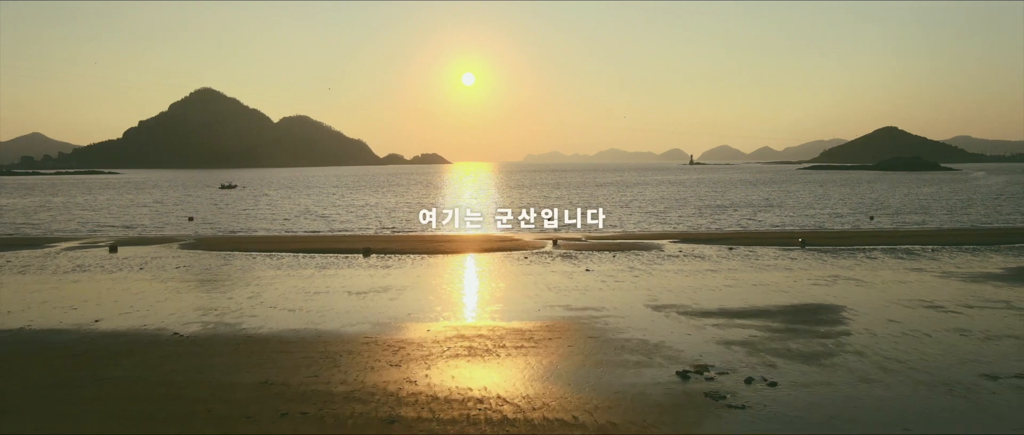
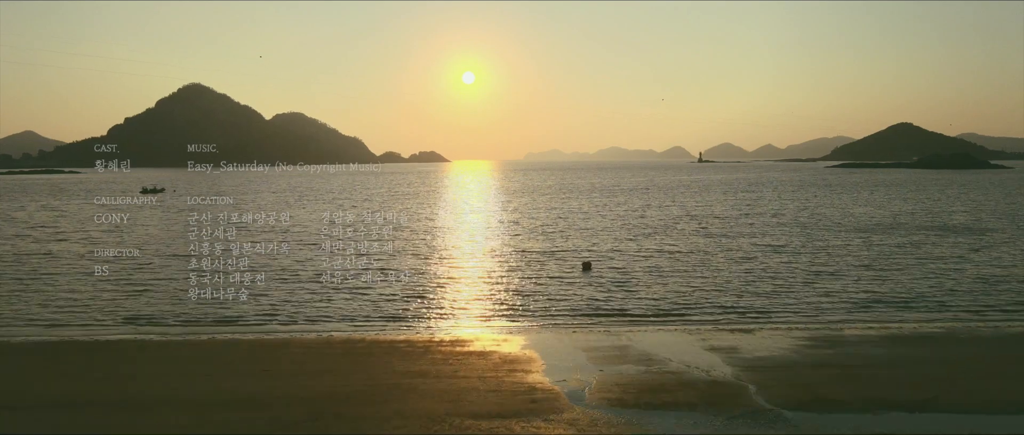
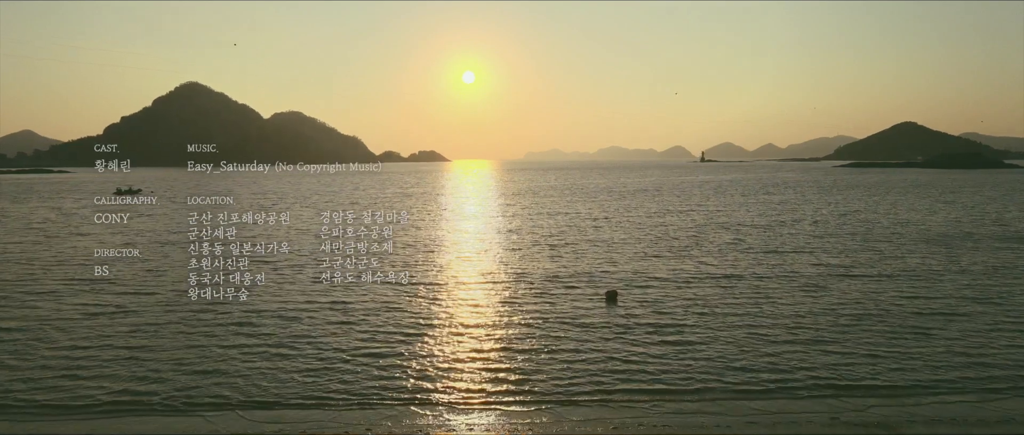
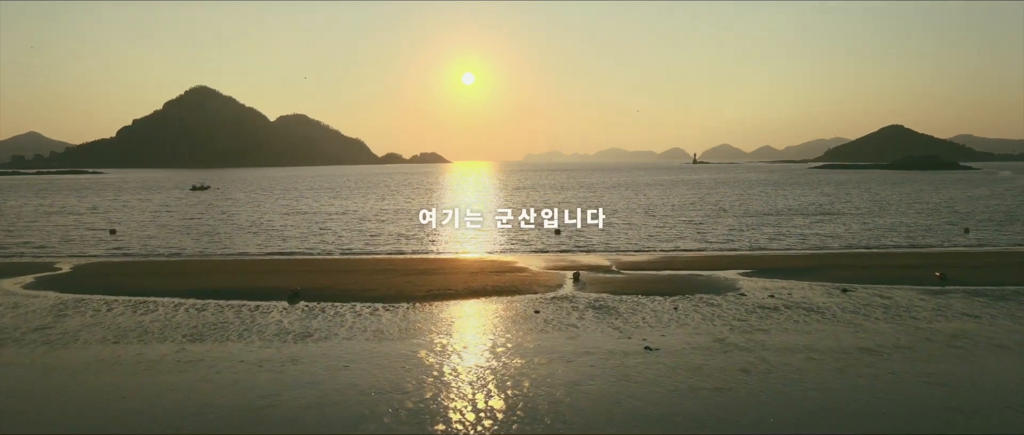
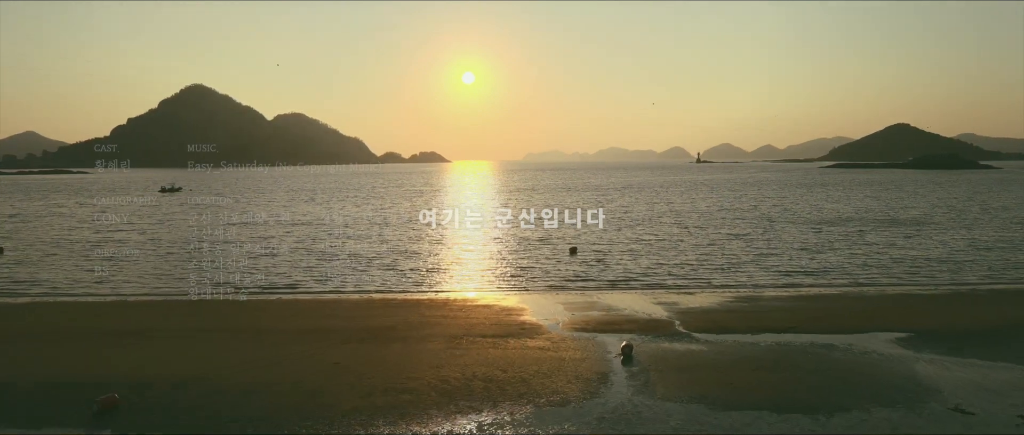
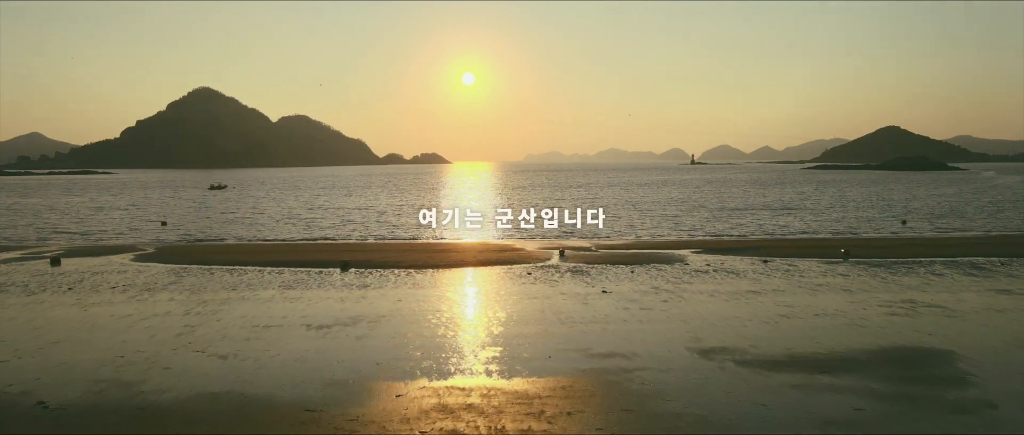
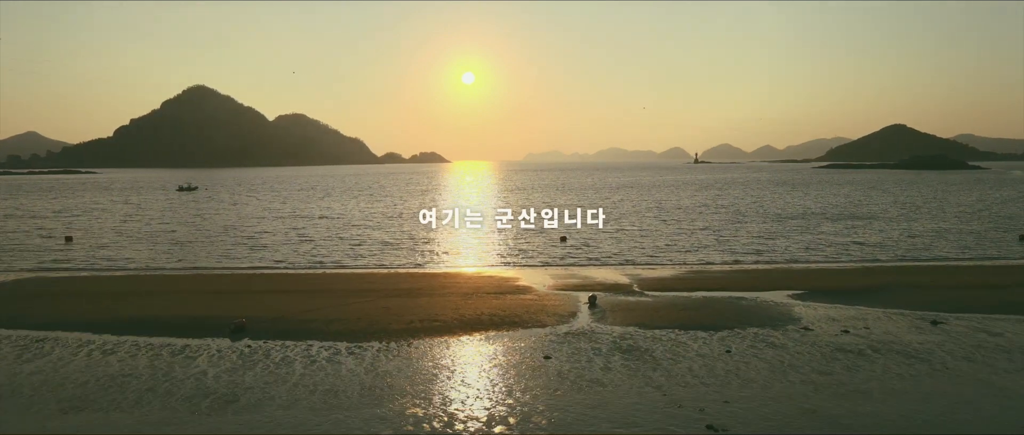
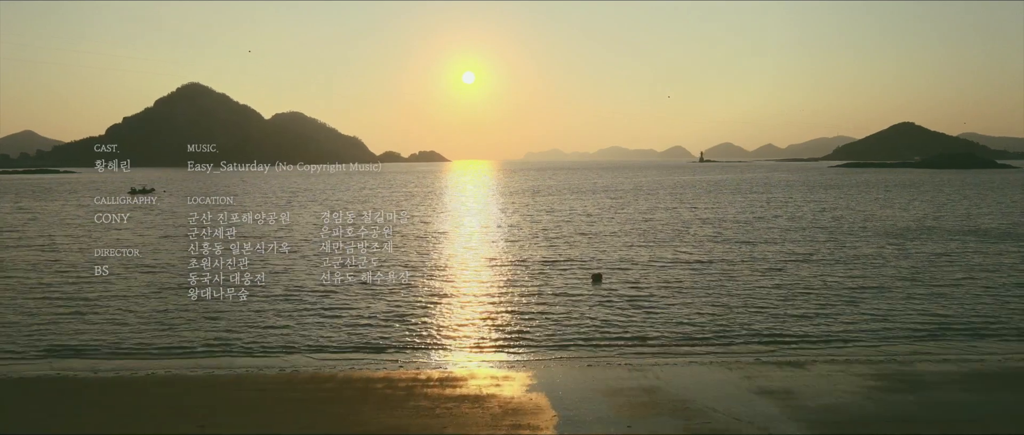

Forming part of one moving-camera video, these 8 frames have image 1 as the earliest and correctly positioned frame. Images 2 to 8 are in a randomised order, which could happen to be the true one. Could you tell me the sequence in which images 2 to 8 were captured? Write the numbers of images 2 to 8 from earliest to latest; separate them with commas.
6, 4, 7, 5, 2, 8, 3
